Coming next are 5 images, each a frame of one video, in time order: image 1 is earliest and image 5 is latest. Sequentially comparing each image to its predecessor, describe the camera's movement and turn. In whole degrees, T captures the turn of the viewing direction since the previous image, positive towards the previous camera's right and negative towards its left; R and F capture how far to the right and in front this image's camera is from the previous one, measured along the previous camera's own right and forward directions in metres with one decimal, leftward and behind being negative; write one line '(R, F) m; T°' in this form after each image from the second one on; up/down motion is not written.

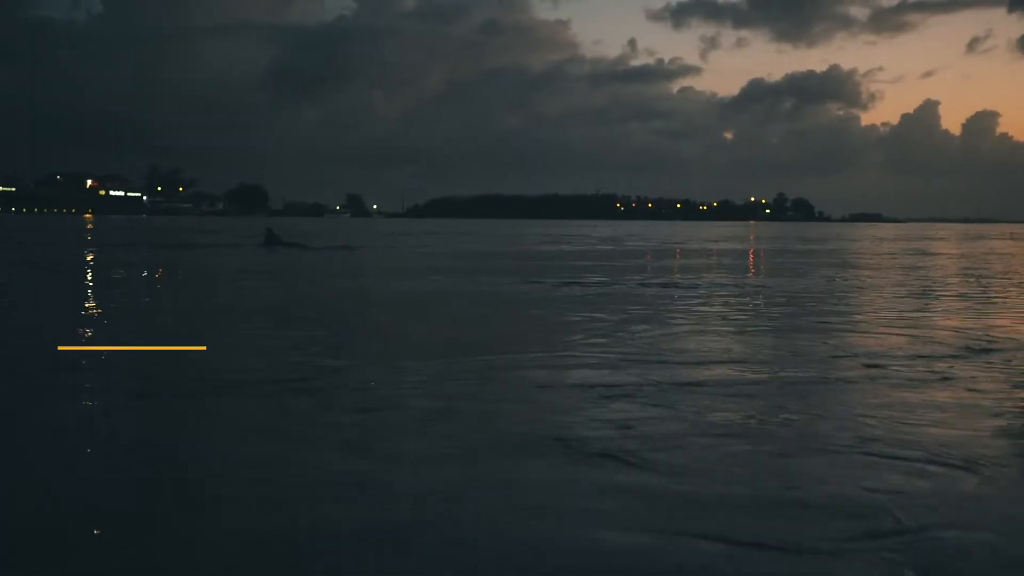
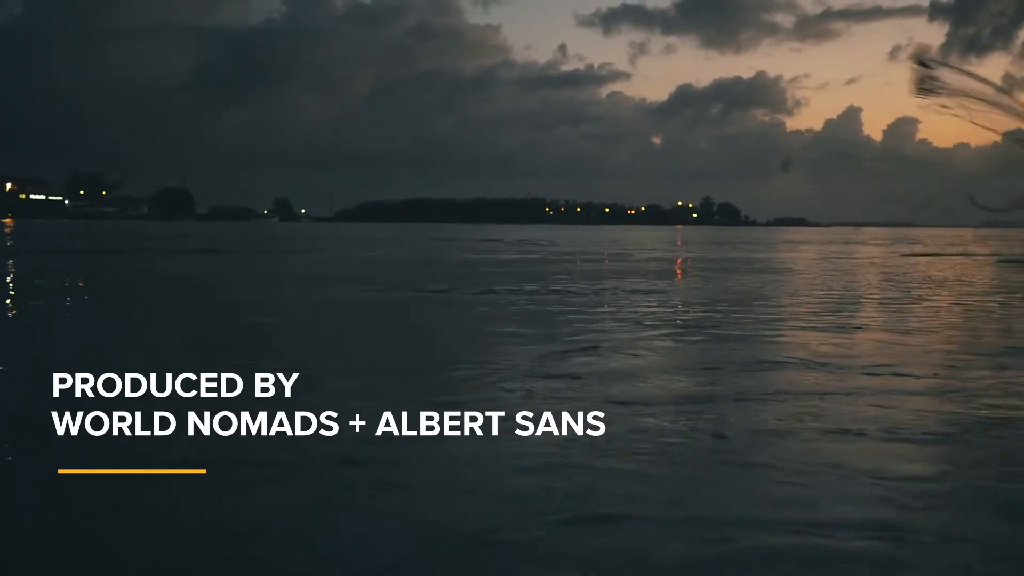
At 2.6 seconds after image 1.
(-0.7, +0.1) m; +4°
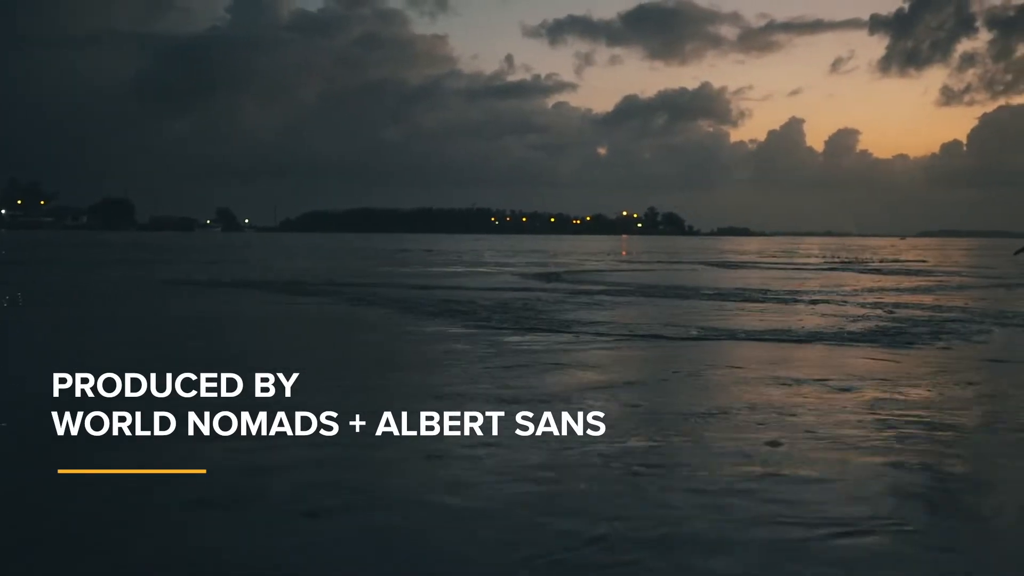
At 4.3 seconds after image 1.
(-0.4, +0.2) m; +3°
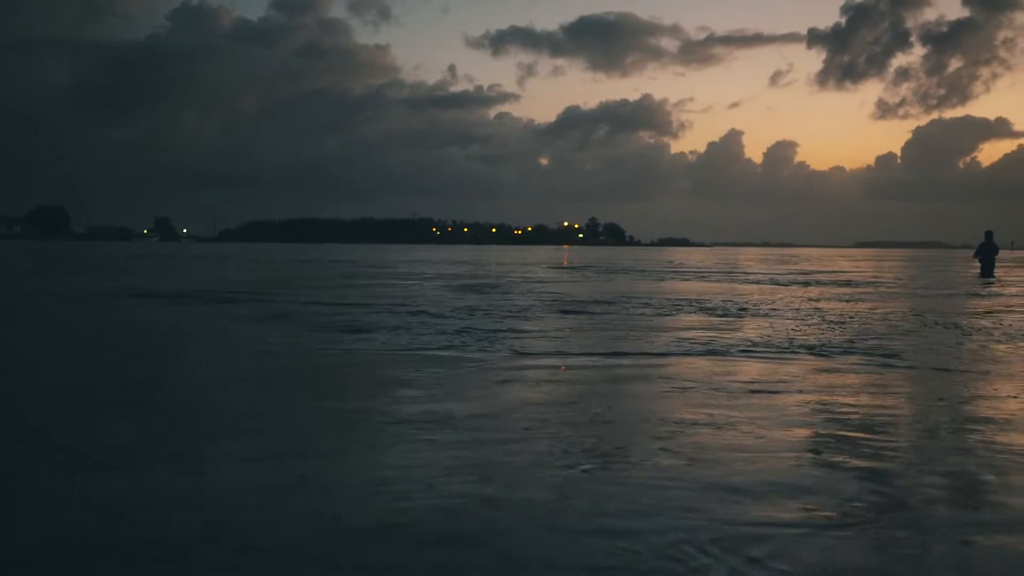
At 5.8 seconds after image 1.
(-0.3, +0.7) m; +3°
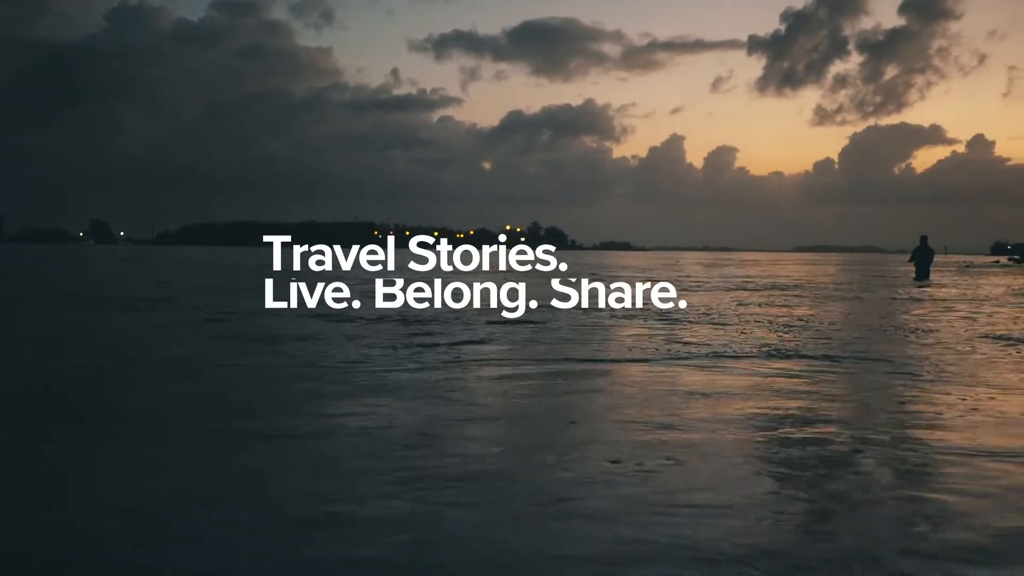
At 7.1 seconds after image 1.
(-0.1, +0.8) m; +3°
